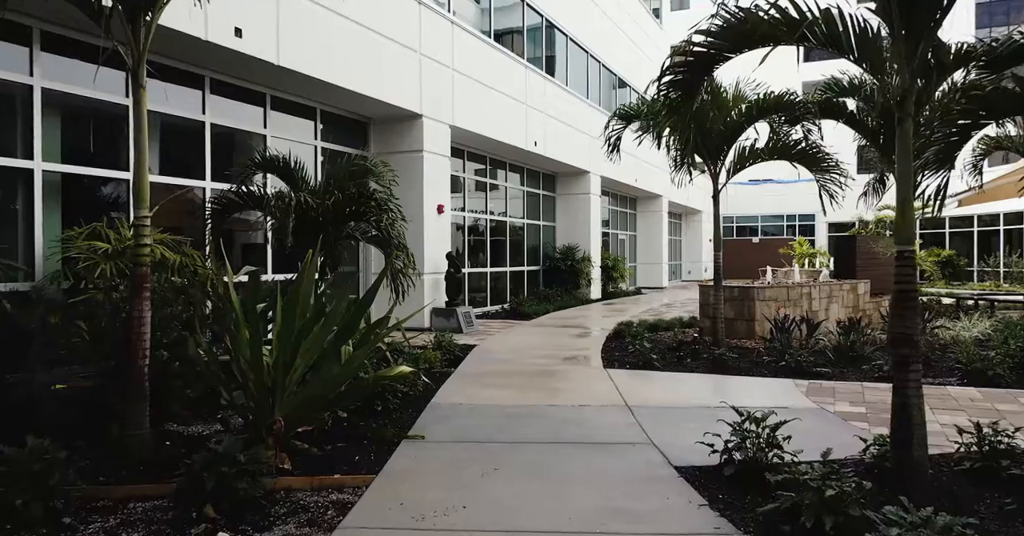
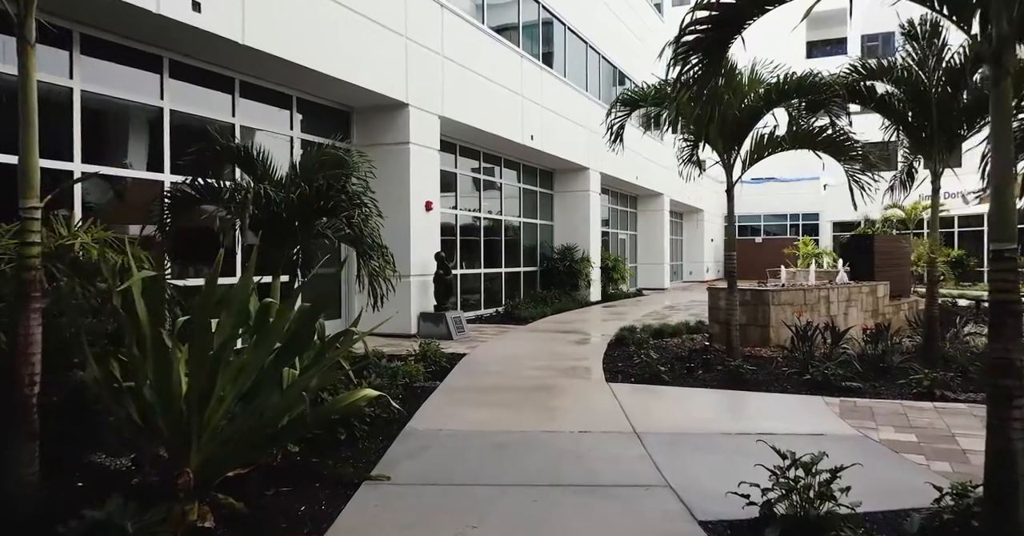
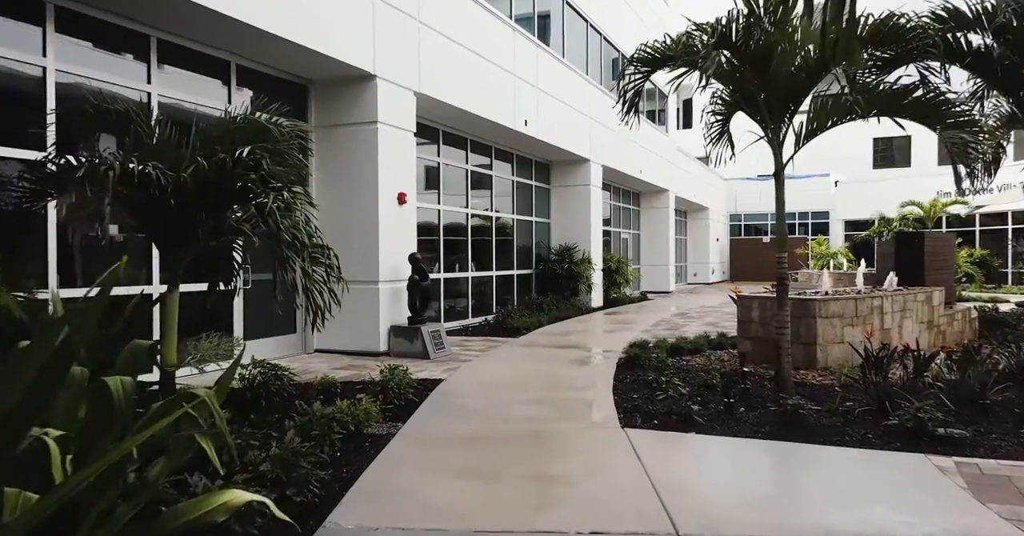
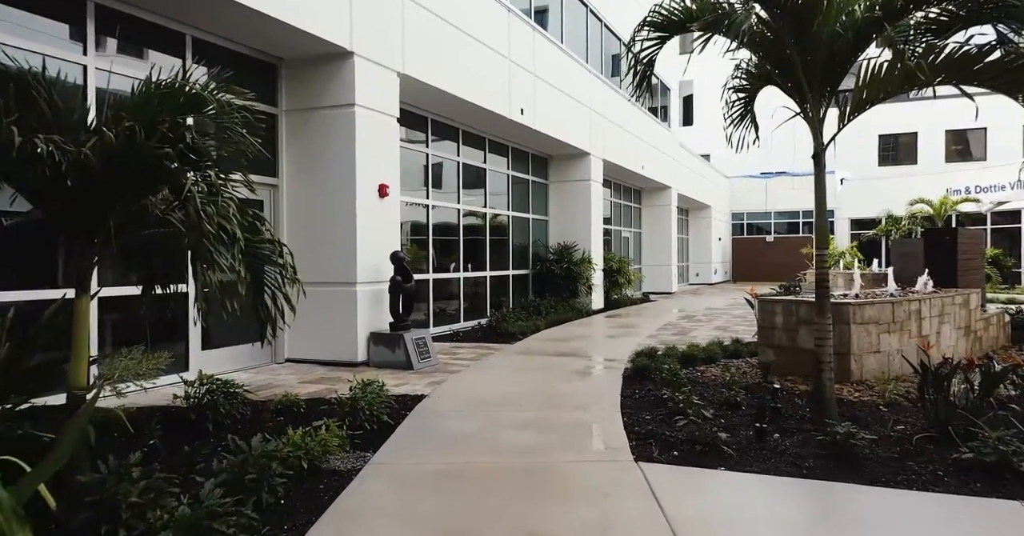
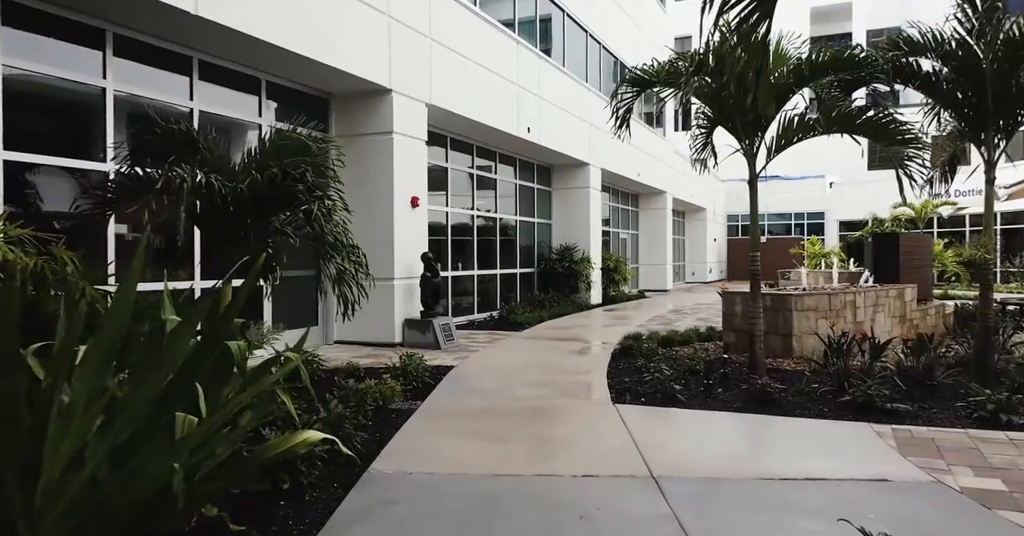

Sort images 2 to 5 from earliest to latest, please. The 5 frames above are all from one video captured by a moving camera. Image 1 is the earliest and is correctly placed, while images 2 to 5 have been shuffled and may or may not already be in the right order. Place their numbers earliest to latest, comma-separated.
2, 5, 3, 4
